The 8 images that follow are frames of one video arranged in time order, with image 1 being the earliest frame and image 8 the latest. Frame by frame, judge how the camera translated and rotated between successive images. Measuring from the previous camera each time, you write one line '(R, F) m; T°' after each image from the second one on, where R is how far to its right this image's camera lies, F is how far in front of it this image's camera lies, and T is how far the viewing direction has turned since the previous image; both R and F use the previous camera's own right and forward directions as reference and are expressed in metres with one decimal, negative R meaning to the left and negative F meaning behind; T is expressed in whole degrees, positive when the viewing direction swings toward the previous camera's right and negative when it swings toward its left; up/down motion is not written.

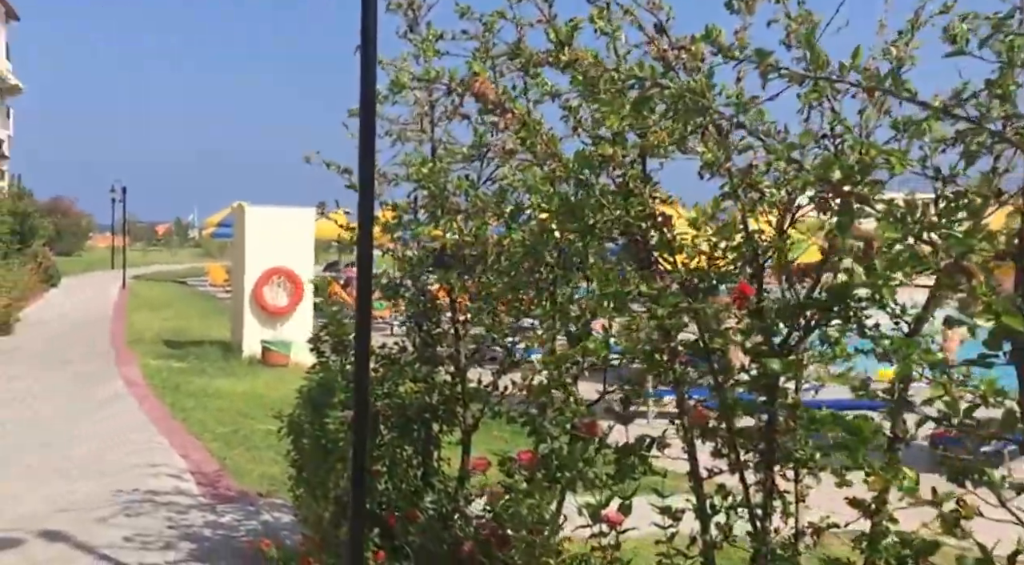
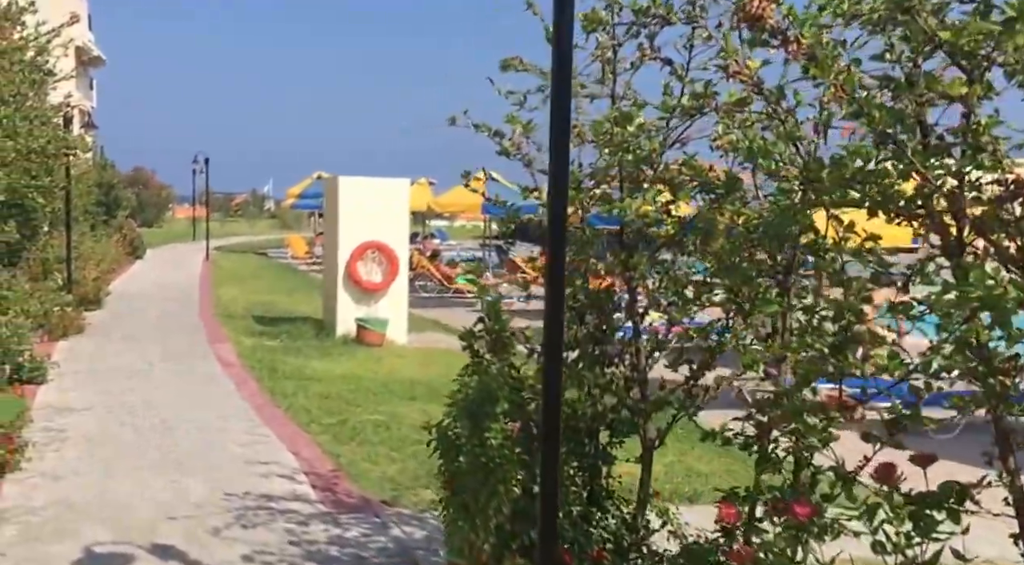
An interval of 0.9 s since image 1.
(-0.4, +0.8) m; -4°
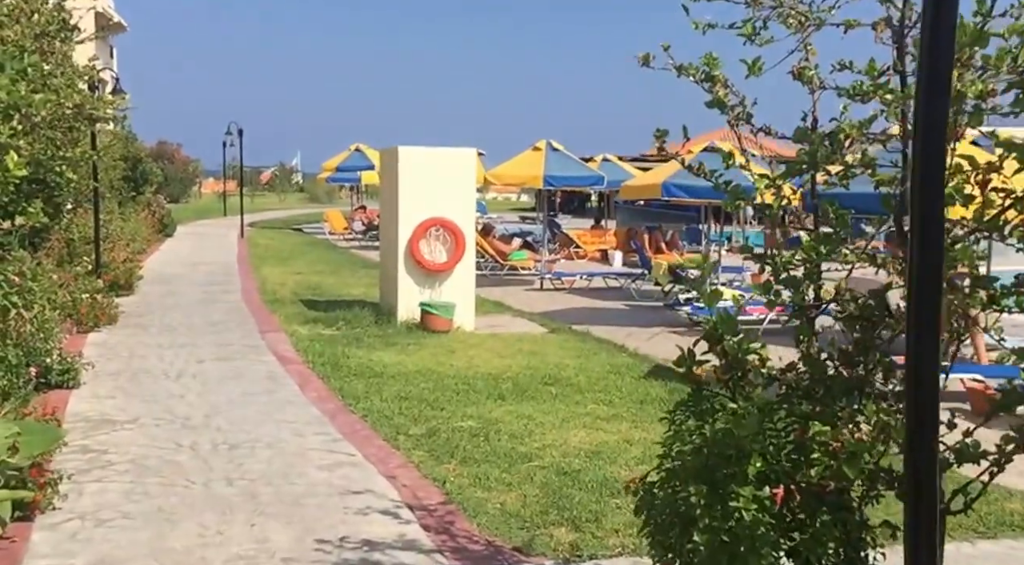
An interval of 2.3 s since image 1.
(-0.5, +1.1) m; -1°
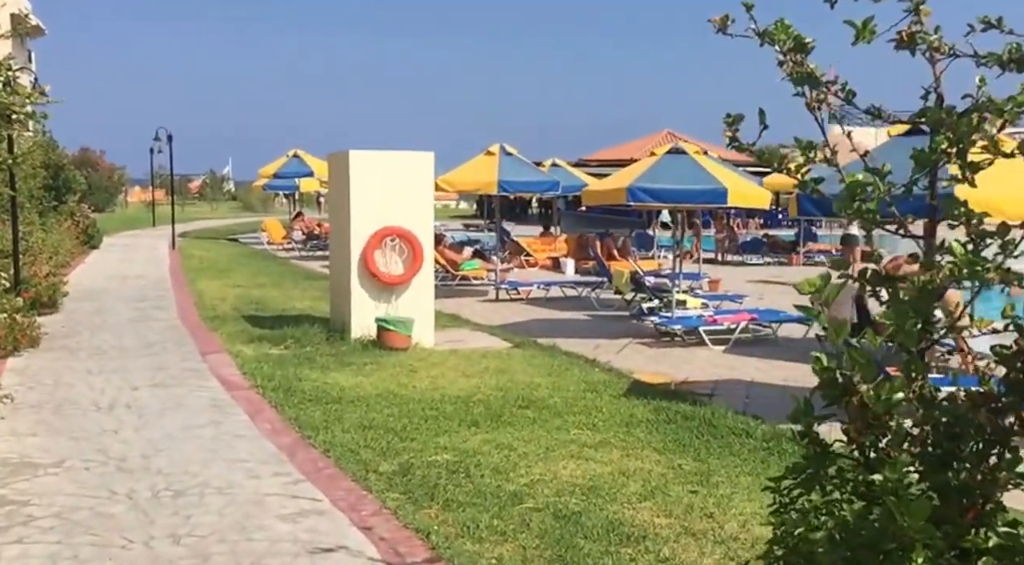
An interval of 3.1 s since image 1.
(-0.2, +0.7) m; +3°
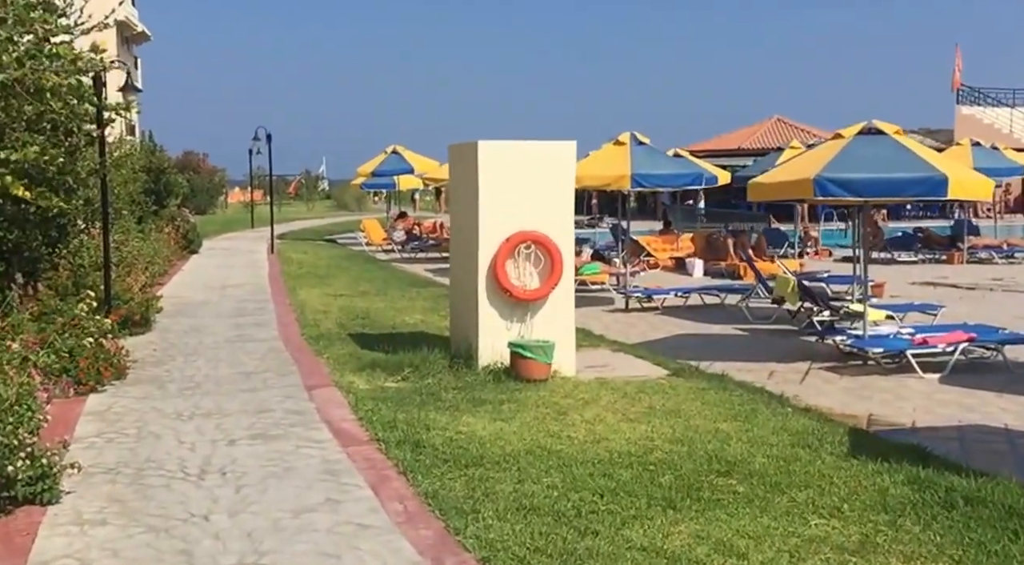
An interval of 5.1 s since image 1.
(-0.6, +1.7) m; -5°
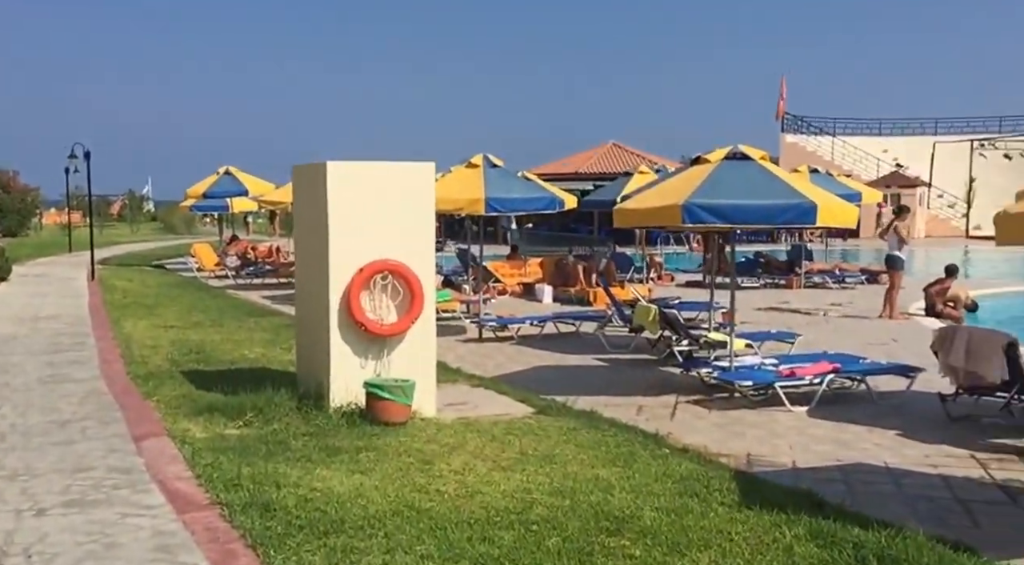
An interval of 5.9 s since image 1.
(-0.1, +0.7) m; +9°
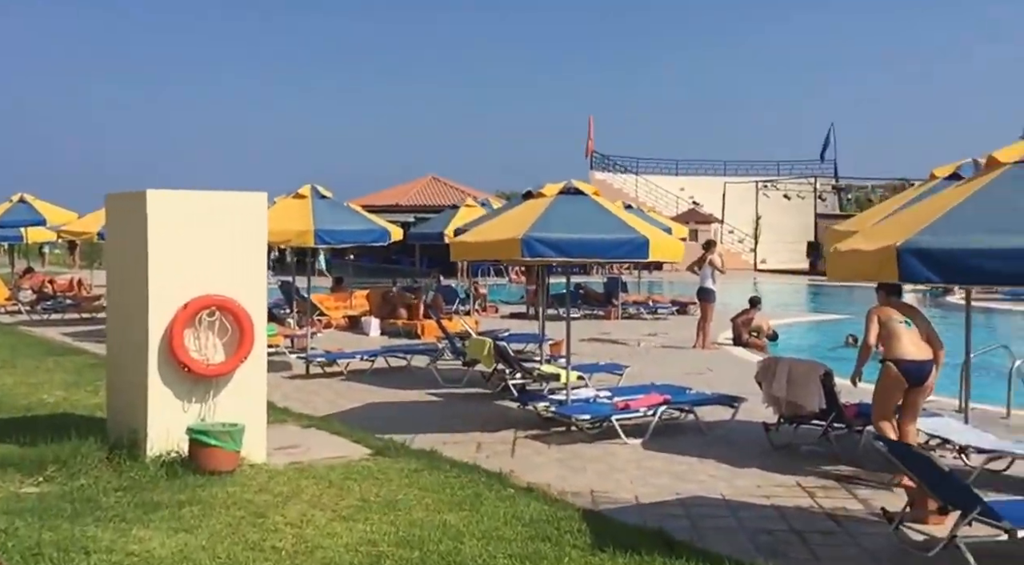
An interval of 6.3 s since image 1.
(-0.1, +0.3) m; +10°
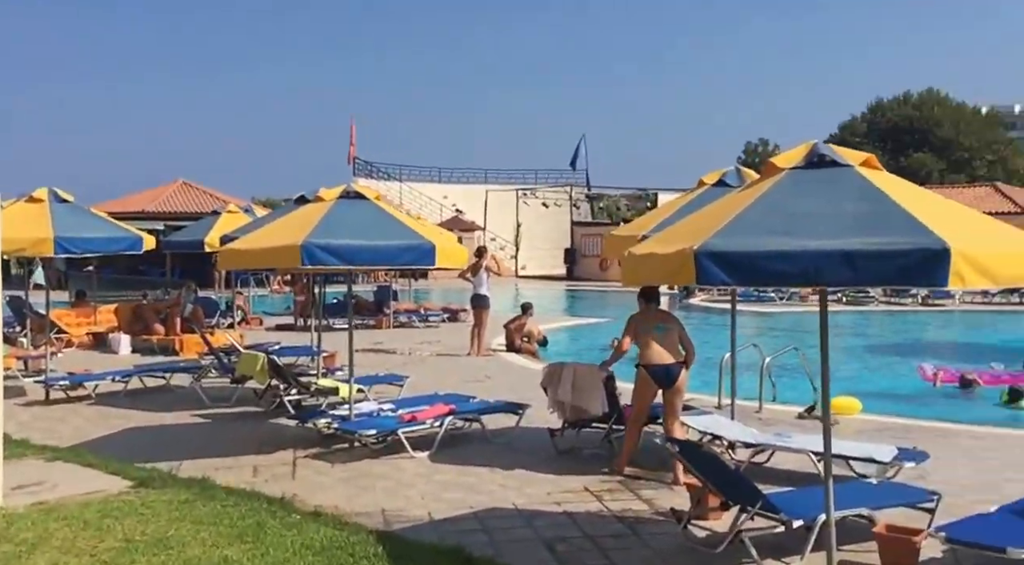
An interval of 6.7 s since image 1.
(-0.1, +0.5) m; +13°
